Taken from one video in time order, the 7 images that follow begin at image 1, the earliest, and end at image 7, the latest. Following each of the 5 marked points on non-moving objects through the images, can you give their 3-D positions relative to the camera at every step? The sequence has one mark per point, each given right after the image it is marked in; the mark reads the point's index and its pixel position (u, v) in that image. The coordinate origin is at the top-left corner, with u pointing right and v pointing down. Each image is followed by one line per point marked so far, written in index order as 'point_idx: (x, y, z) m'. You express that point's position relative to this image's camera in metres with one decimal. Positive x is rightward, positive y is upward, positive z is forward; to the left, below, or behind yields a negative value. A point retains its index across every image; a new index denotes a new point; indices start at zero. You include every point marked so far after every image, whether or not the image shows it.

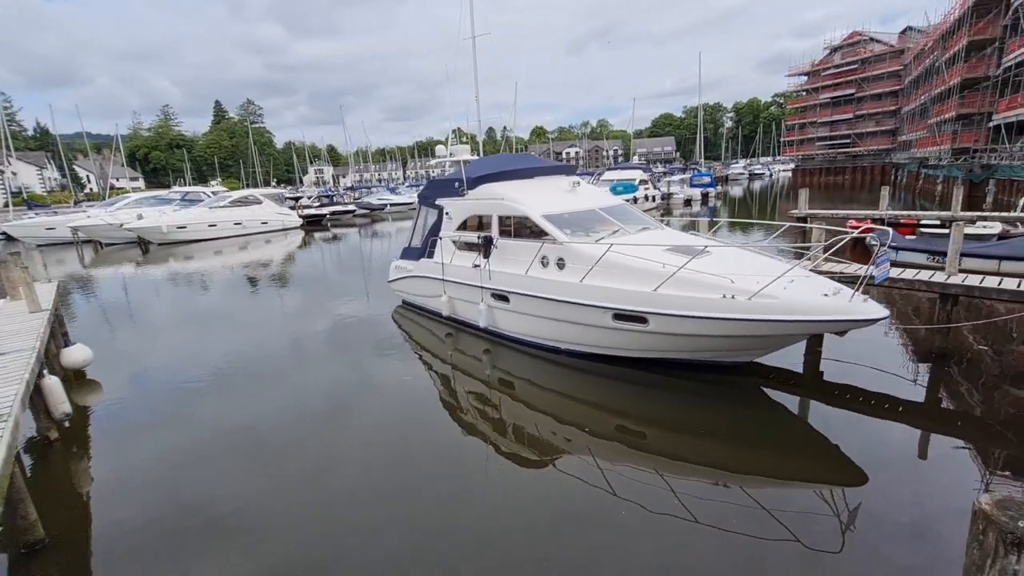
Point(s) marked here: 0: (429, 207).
0: (-1.6, +1.6, +9.5) m
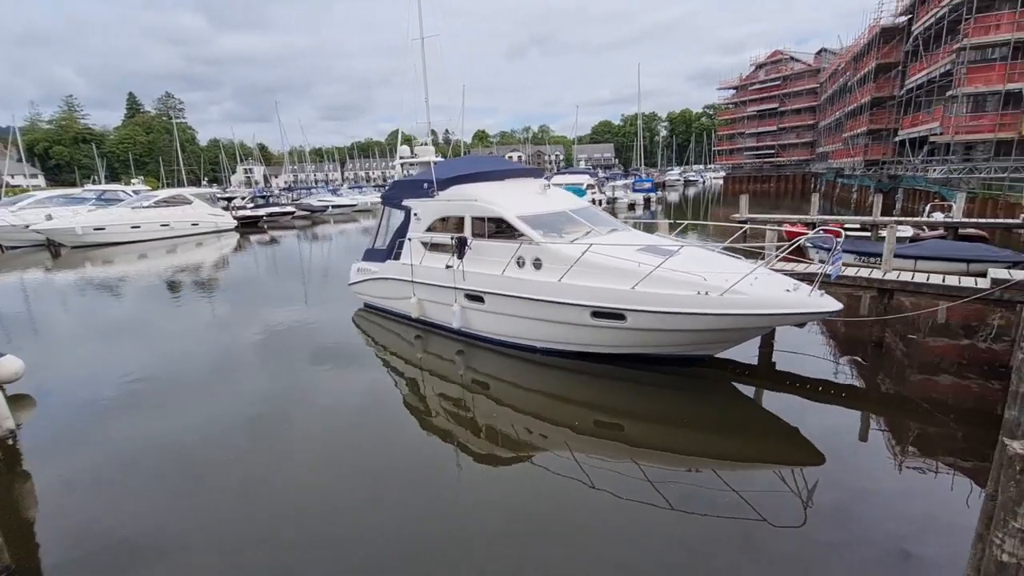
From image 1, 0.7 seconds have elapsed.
0: (-2.3, +1.5, +9.3) m
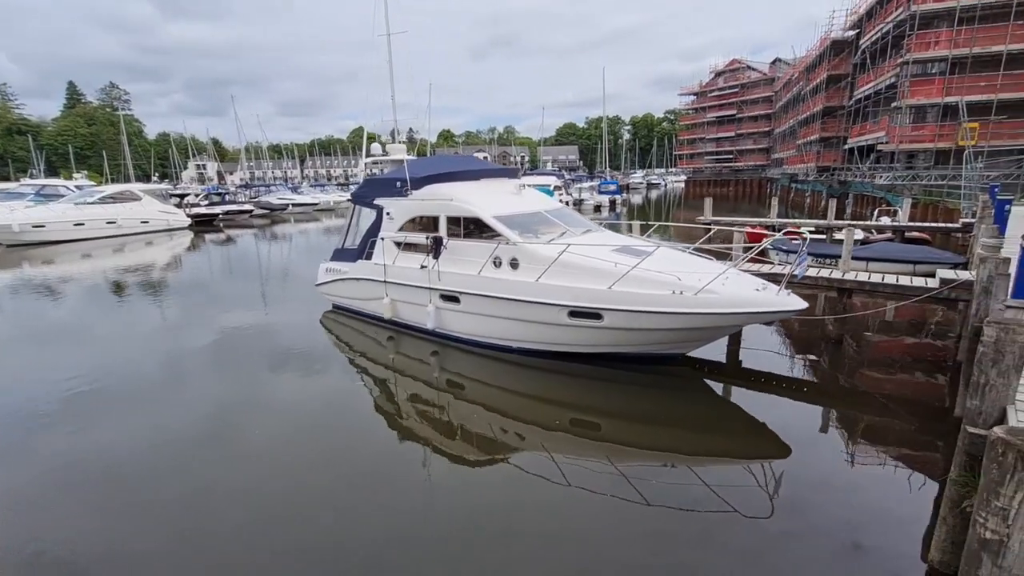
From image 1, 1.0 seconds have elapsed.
0: (-2.7, +1.5, +9.1) m
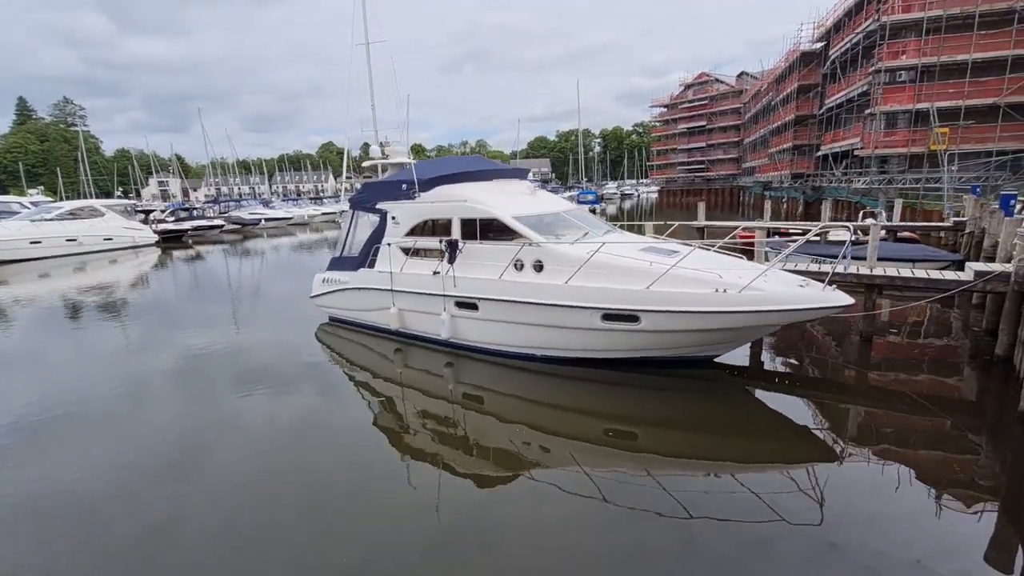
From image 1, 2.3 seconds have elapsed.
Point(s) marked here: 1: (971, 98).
0: (-2.6, +1.4, +8.6) m
1: (+18.5, +7.6, +19.5) m
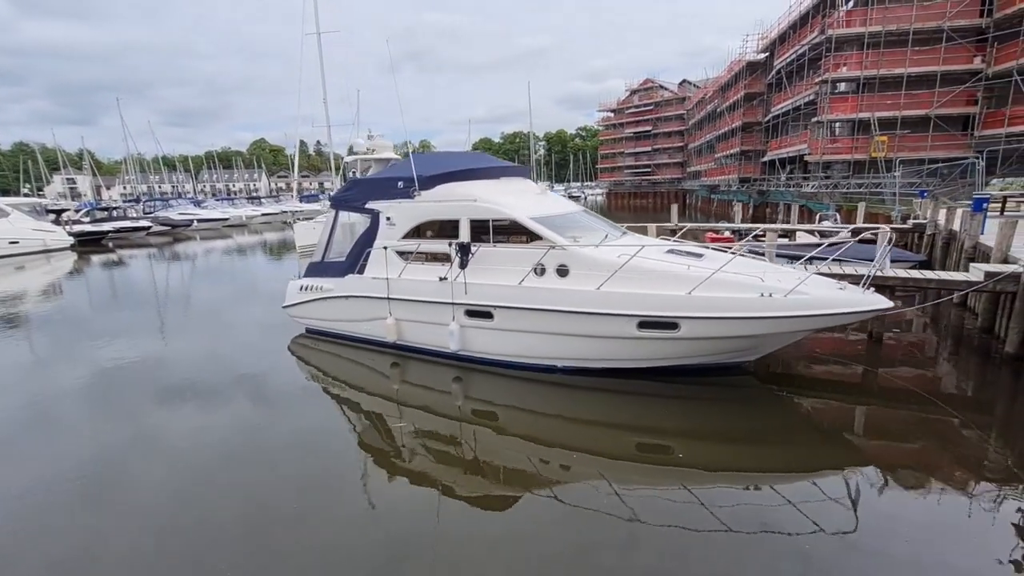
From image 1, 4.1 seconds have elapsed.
0: (-2.5, +1.2, +7.8) m
1: (+17.1, +7.7, +21.0) m
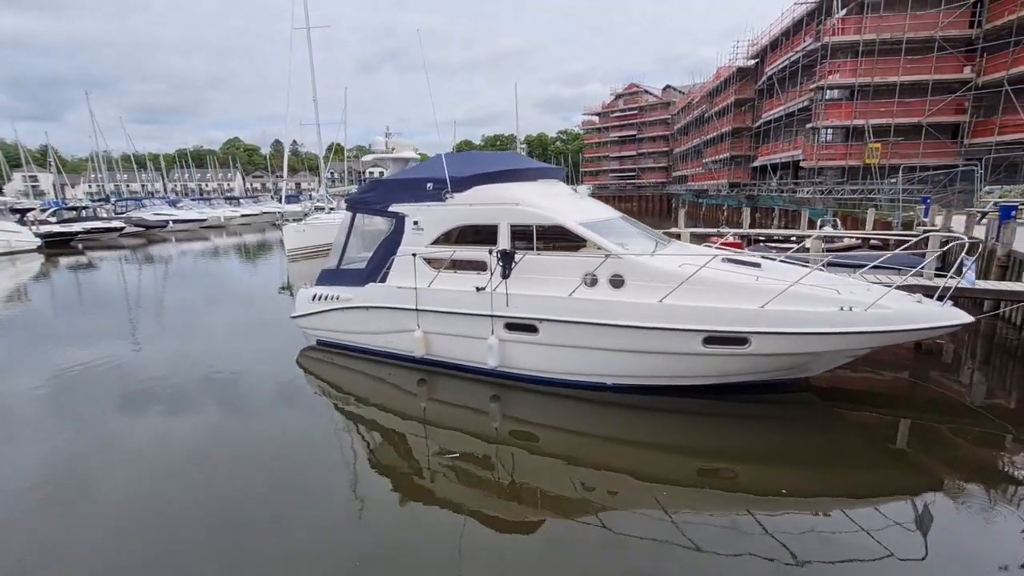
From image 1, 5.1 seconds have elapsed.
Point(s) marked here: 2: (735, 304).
0: (-2.0, +1.1, +7.2) m
1: (+17.0, +7.5, +21.3) m
2: (+2.3, -0.2, +5.3) m
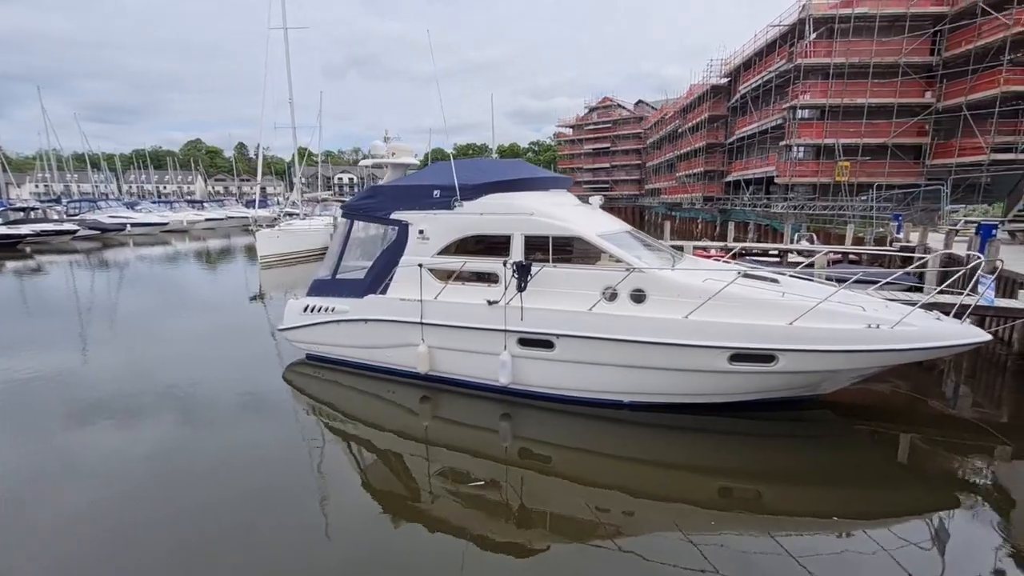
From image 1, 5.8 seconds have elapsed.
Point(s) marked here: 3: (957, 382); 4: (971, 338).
0: (-1.9, +0.9, +6.9) m
1: (+16.3, +6.9, +22.3) m
2: (+2.6, -0.3, +5.1) m
3: (+7.3, -1.6, +8.1) m
4: (+4.7, -0.5, +5.1) m
